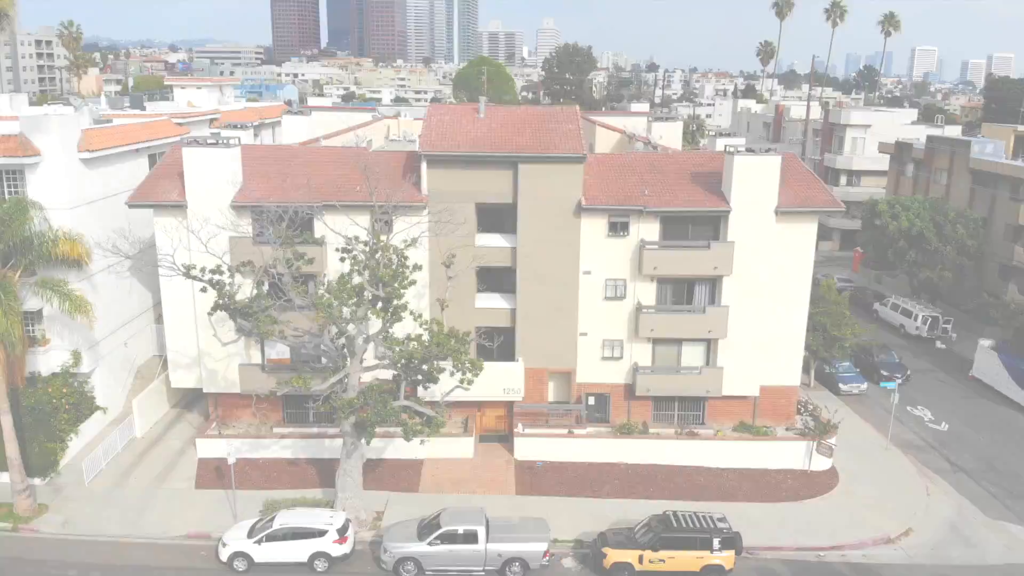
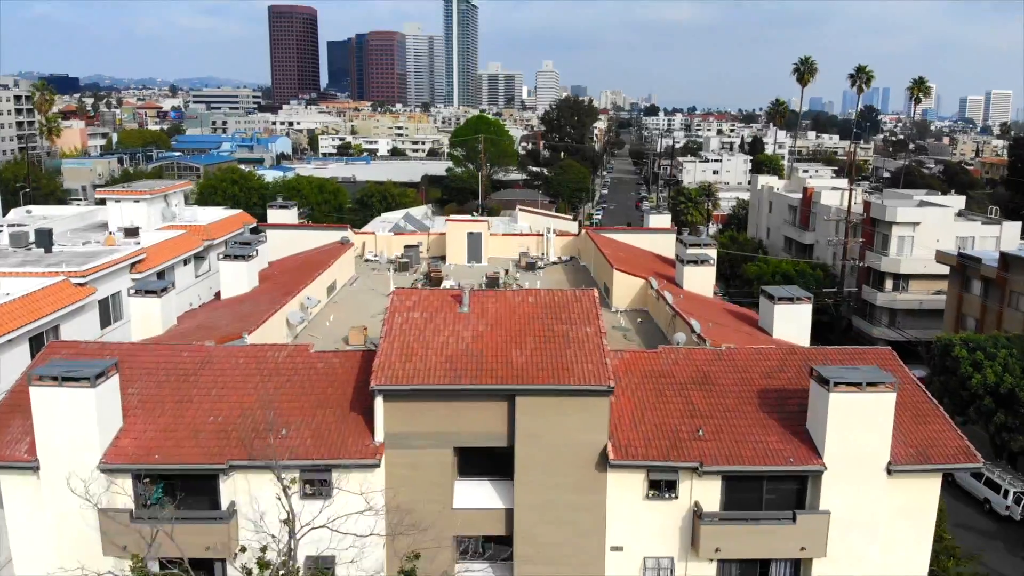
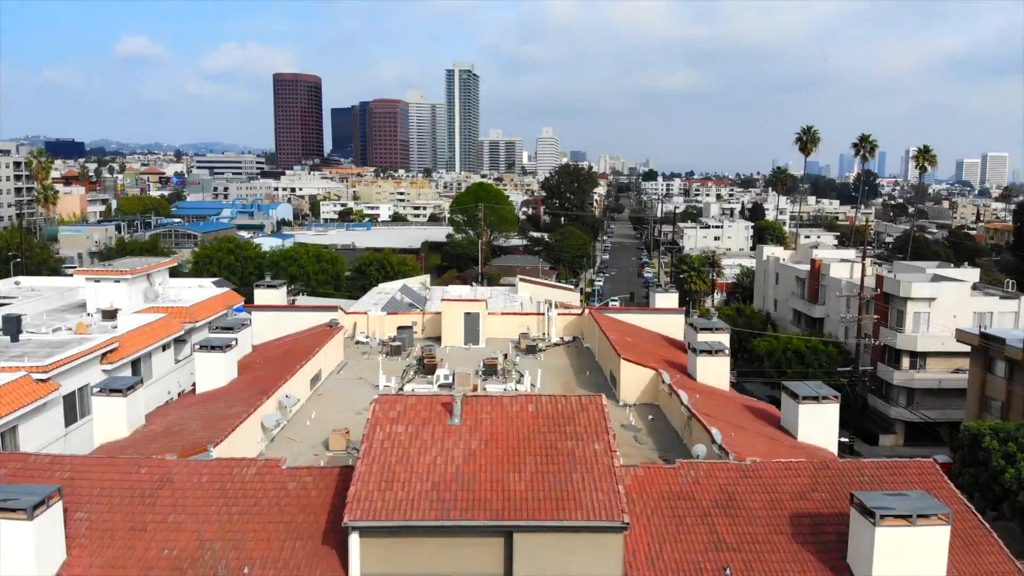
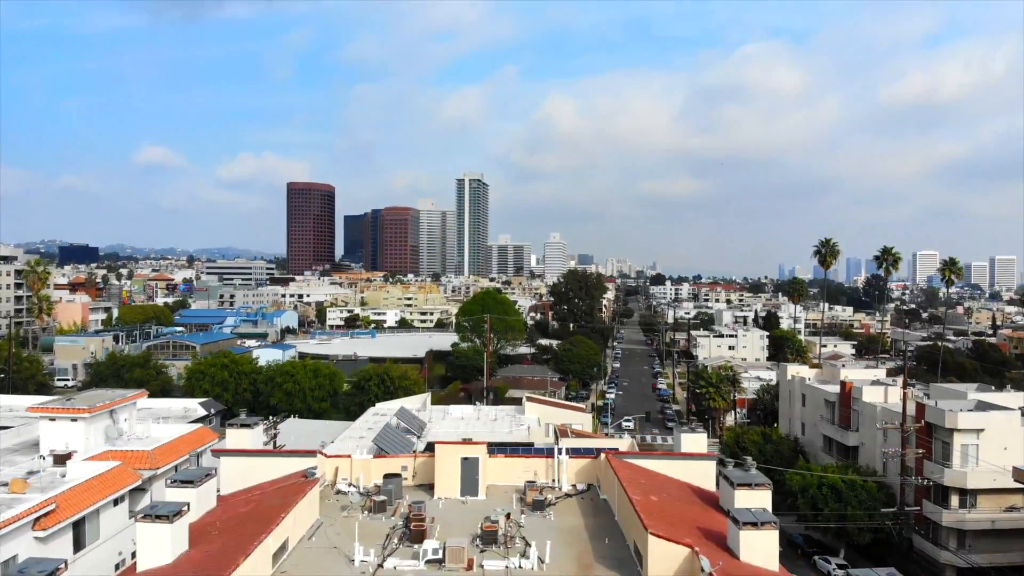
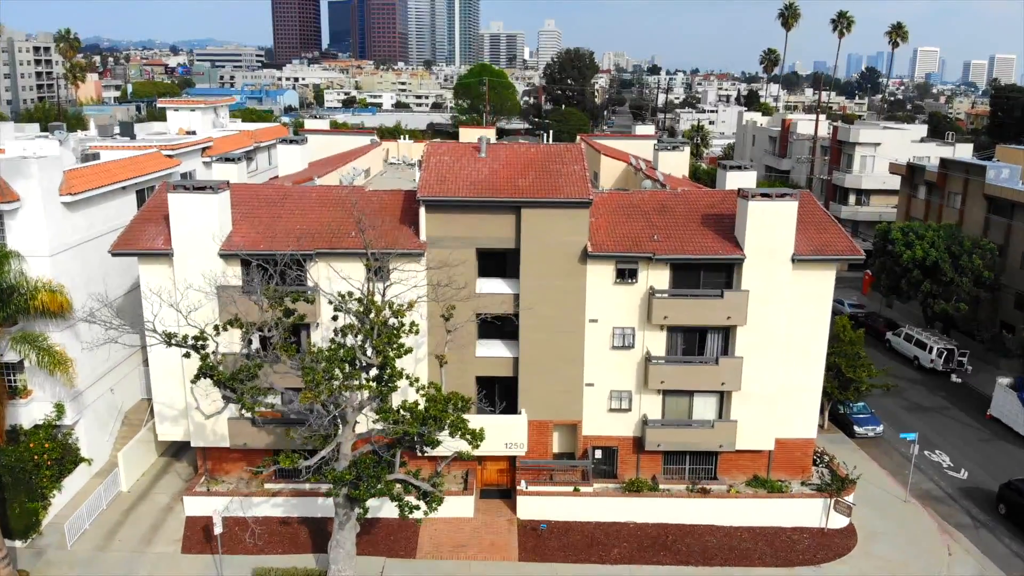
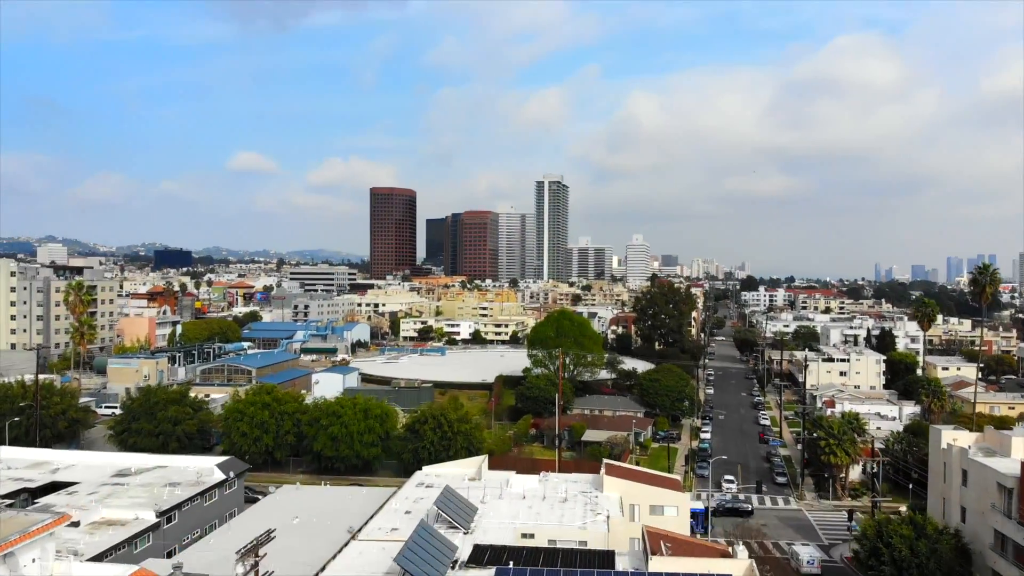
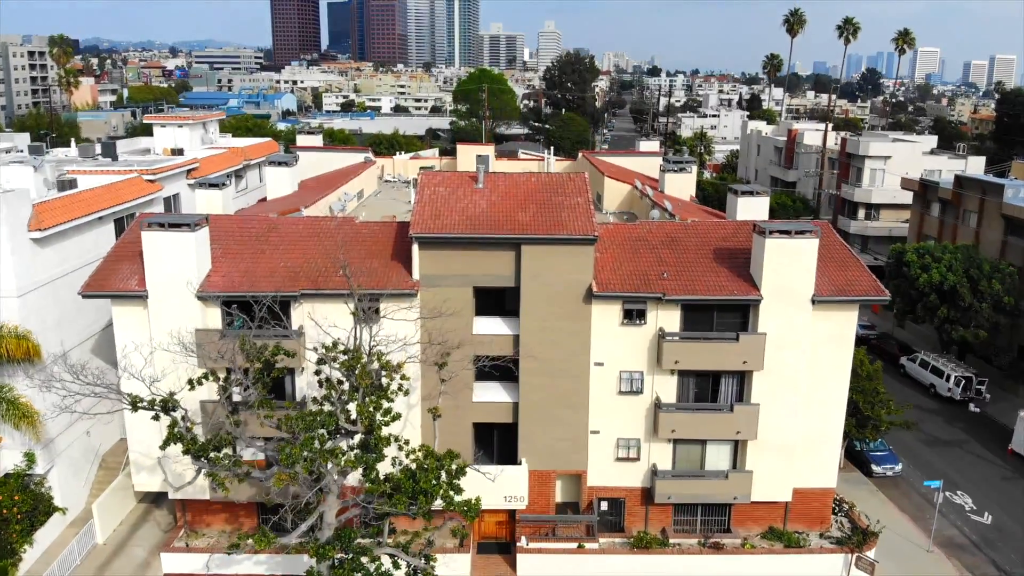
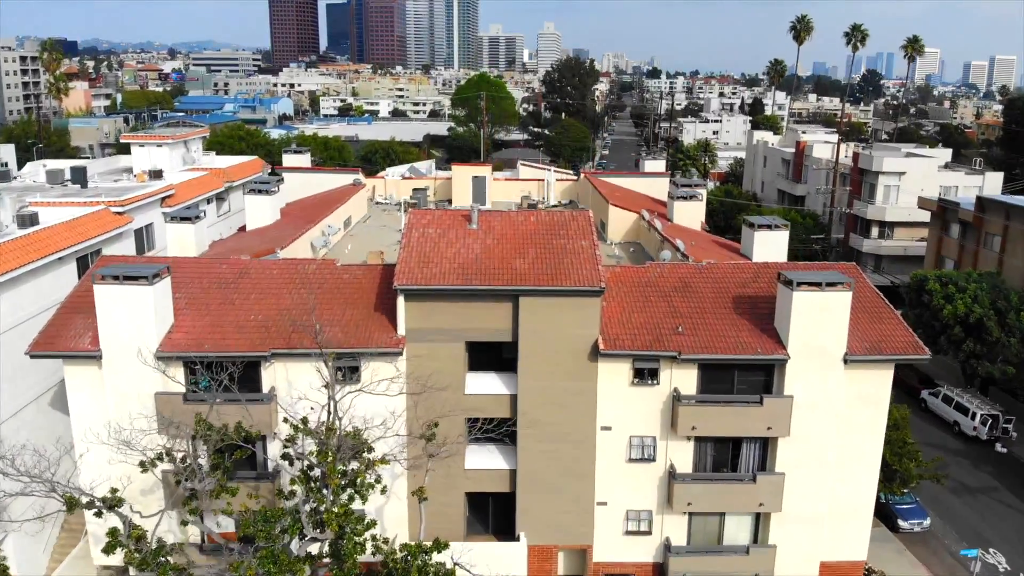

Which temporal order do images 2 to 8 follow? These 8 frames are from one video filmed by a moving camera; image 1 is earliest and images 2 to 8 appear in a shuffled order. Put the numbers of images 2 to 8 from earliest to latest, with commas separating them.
5, 7, 8, 2, 3, 4, 6
